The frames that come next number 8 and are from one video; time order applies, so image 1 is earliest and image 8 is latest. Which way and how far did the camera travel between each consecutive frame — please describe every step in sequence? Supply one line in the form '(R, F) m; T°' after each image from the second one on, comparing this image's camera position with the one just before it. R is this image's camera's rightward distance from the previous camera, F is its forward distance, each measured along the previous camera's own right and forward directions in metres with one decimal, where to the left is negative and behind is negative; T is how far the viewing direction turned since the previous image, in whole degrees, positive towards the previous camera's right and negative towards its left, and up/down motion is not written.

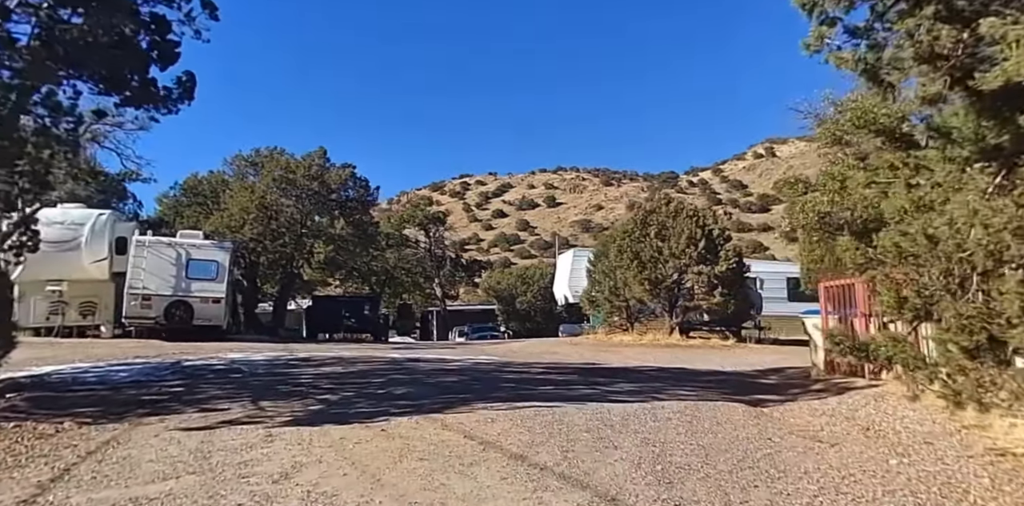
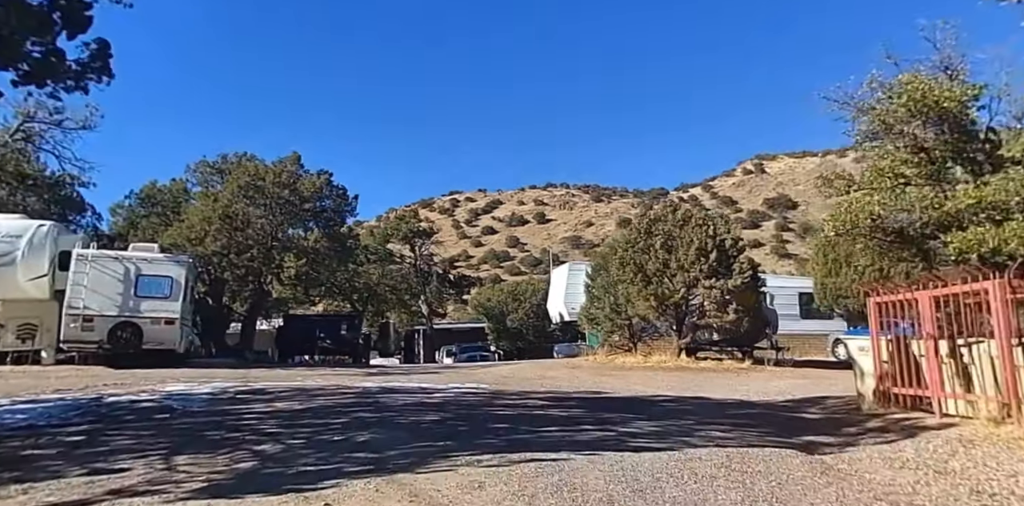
(0.0, +2.4) m; +1°
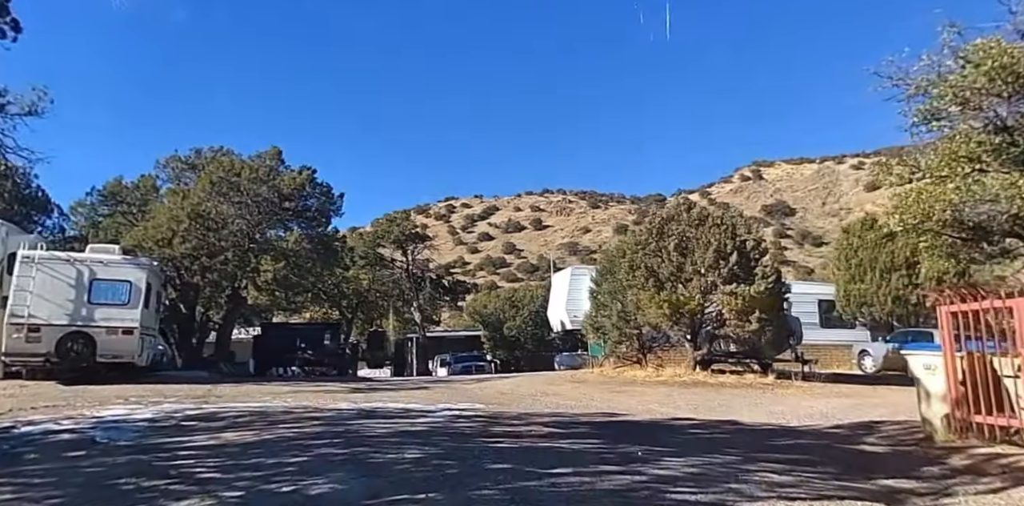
(-0.1, +2.1) m; 0°
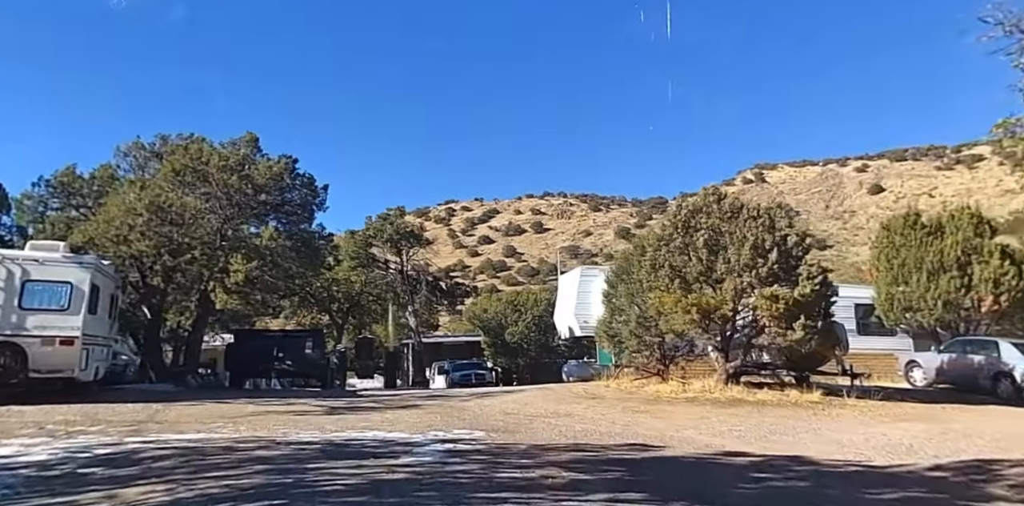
(-0.1, +2.7) m; 0°
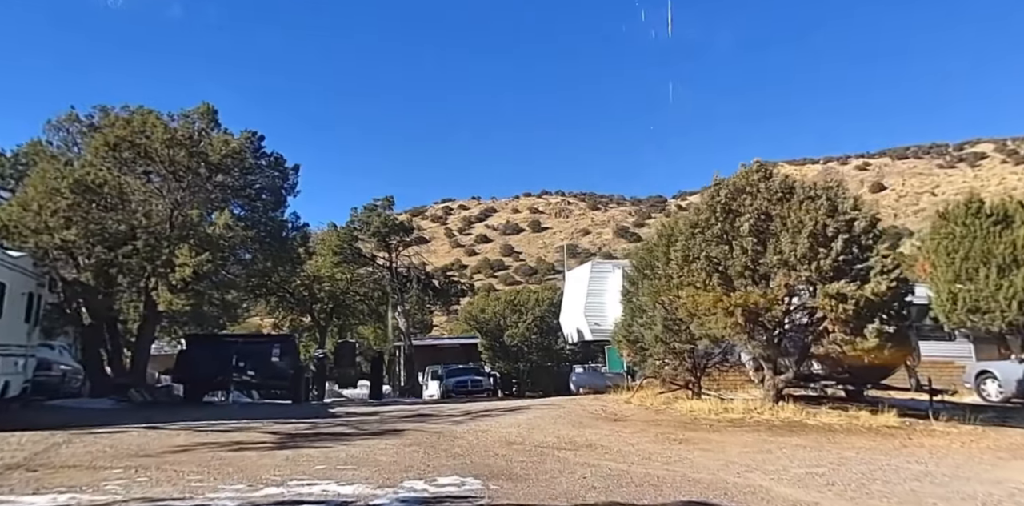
(-0.1, +3.3) m; 0°
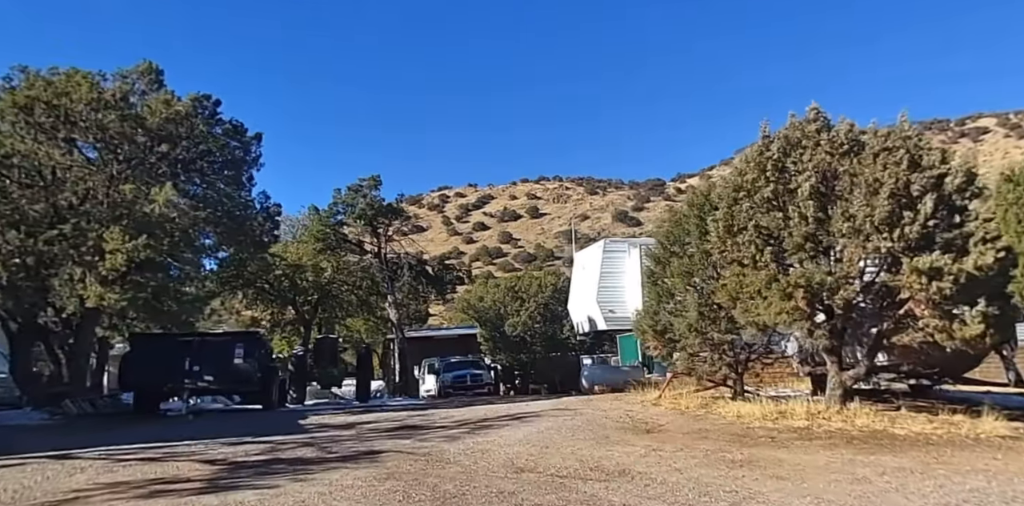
(-0.1, +2.9) m; 0°
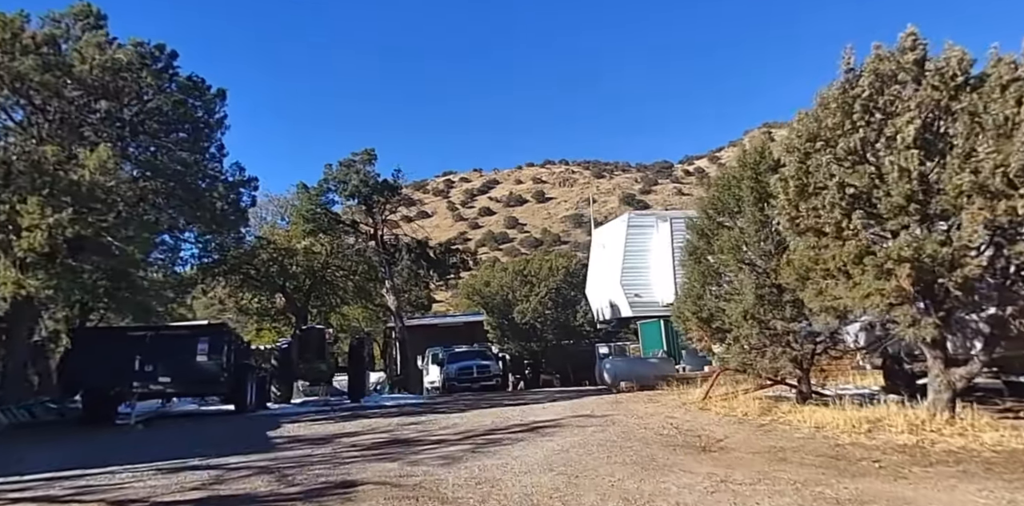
(-0.1, +2.7) m; 0°
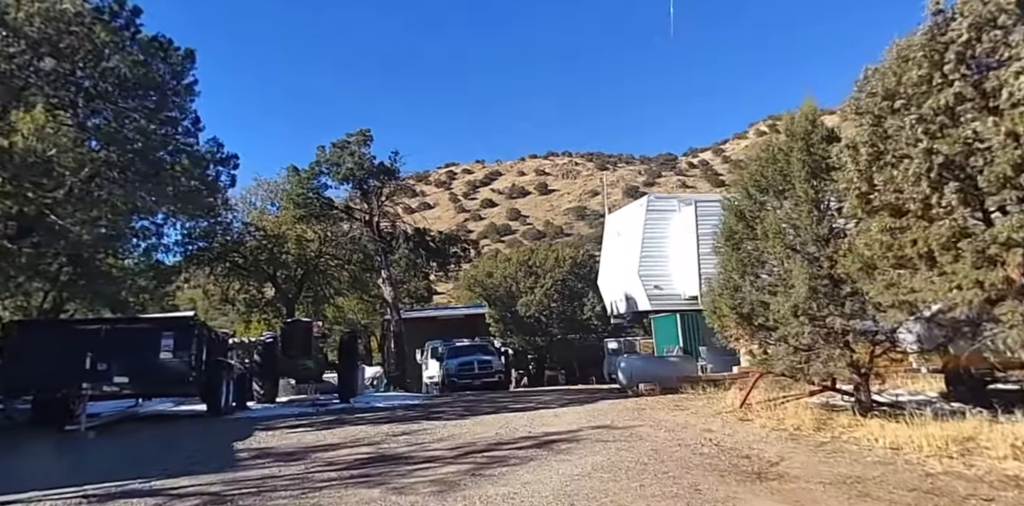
(-0.1, +1.8) m; 0°
